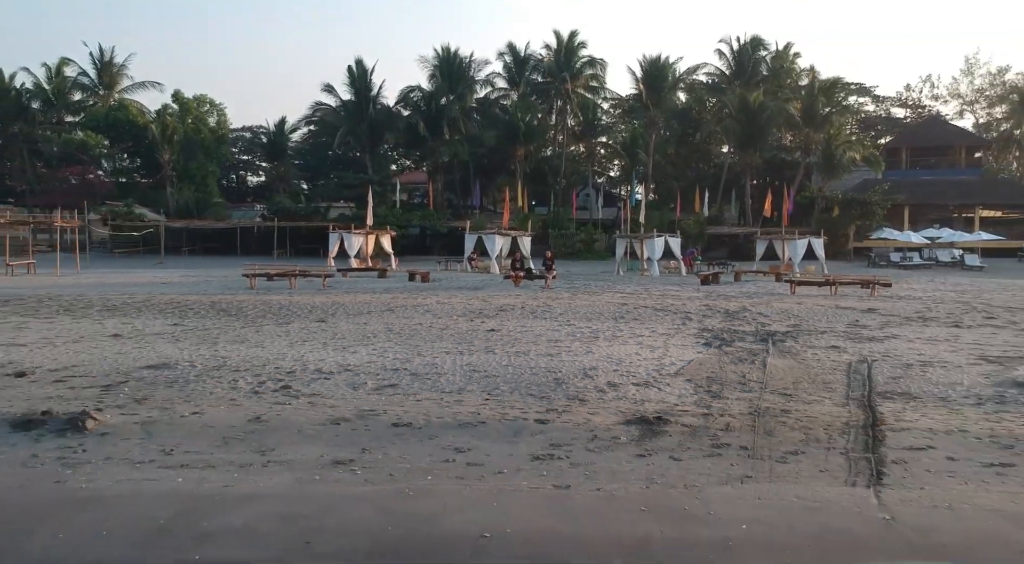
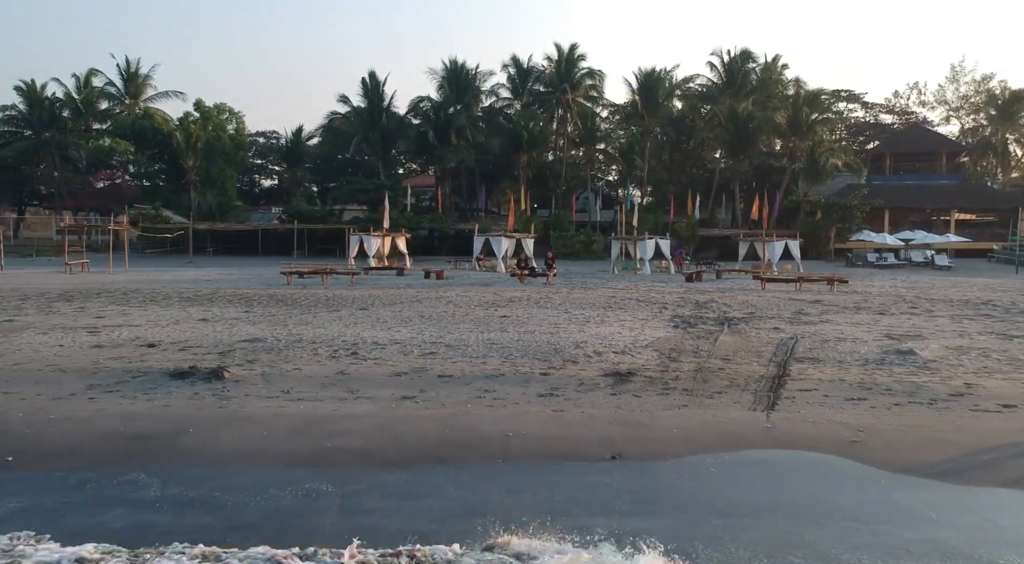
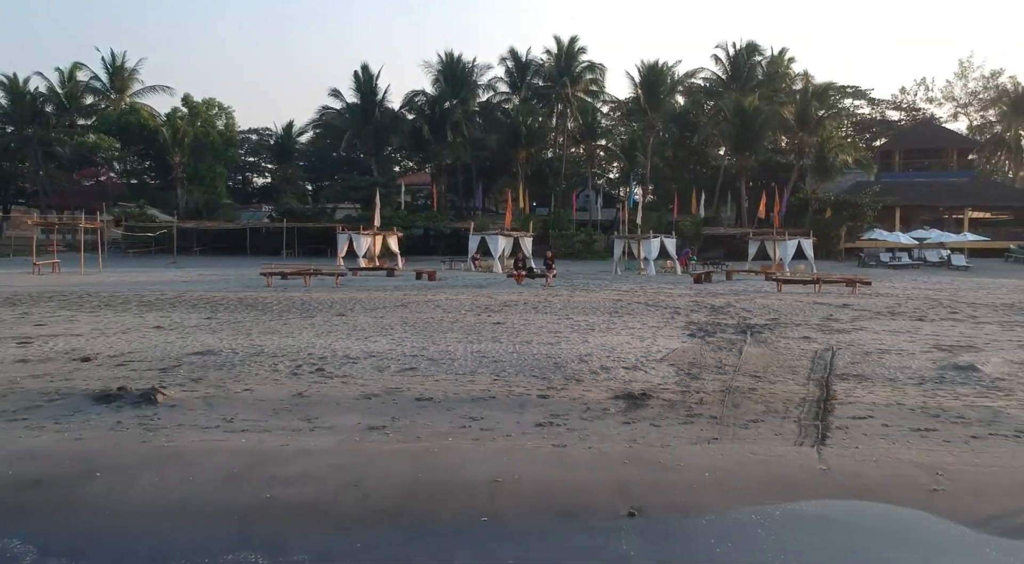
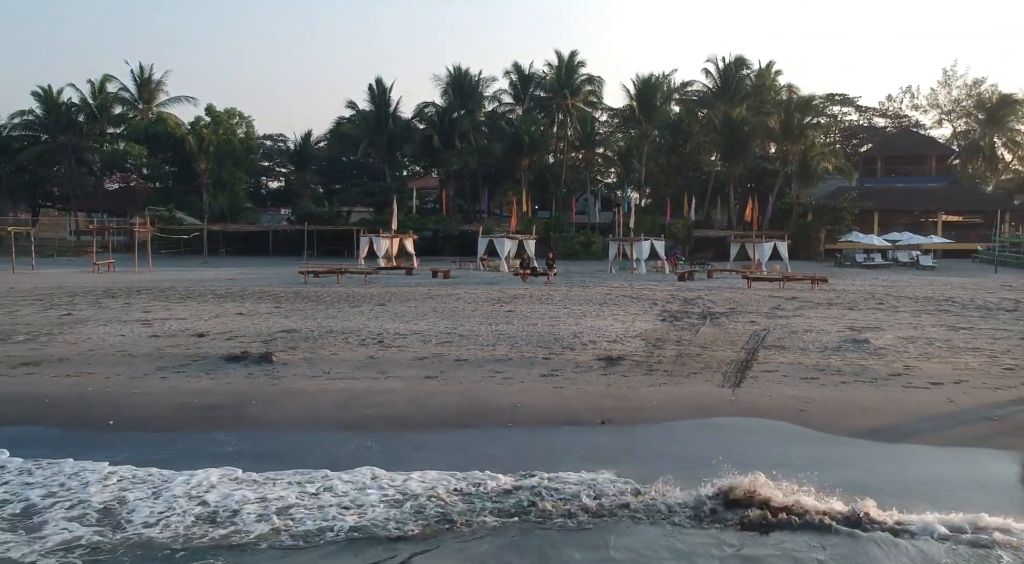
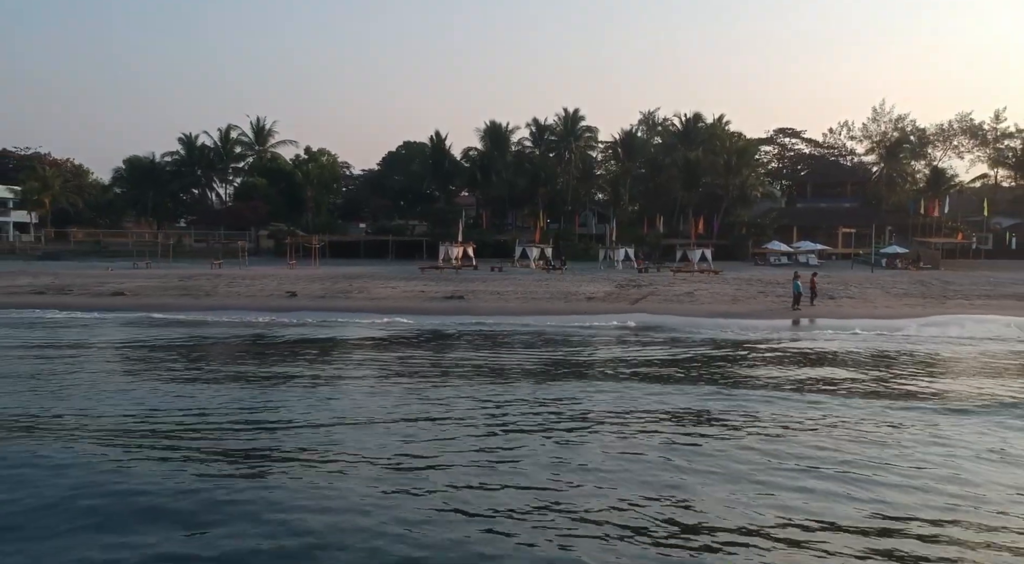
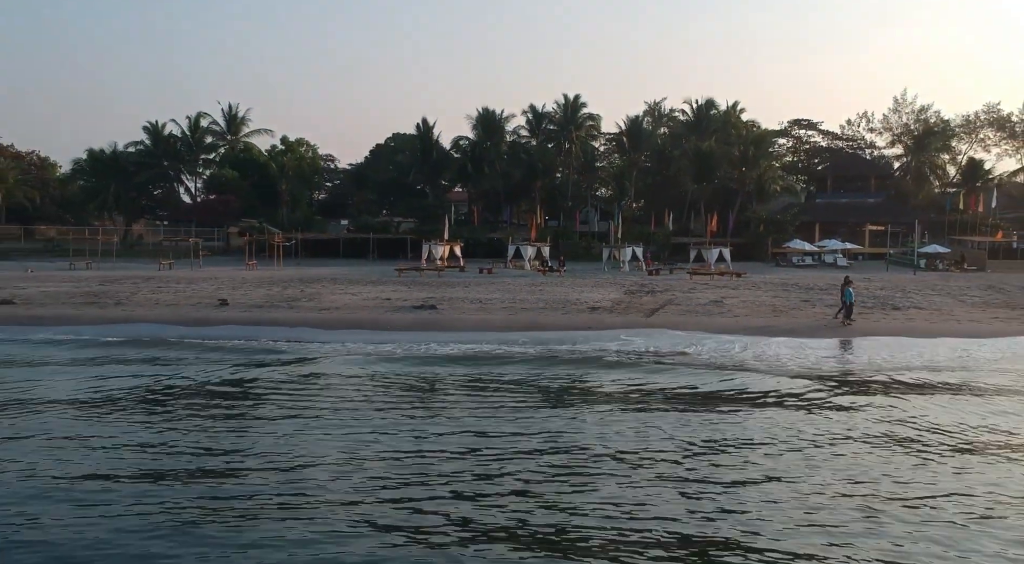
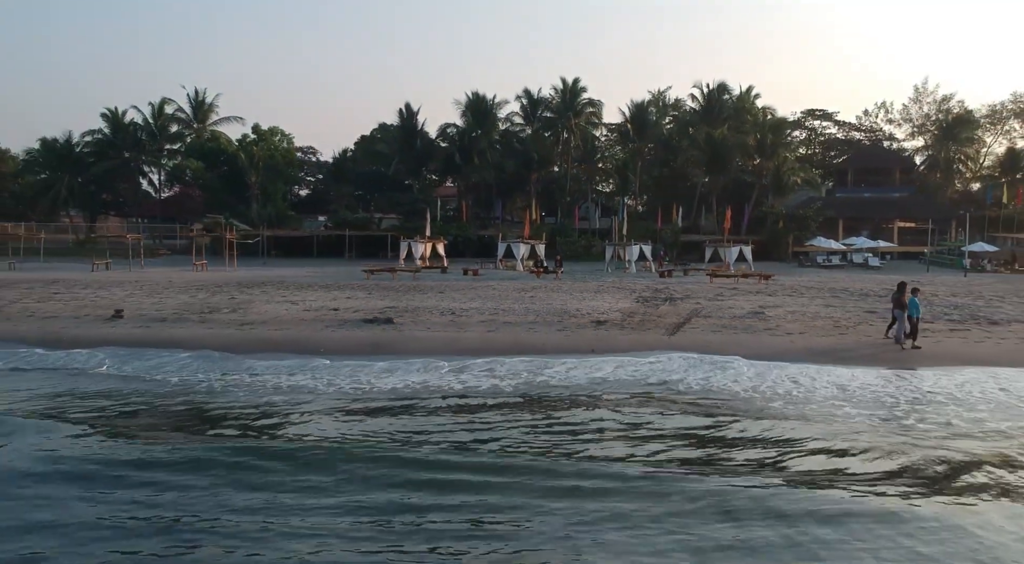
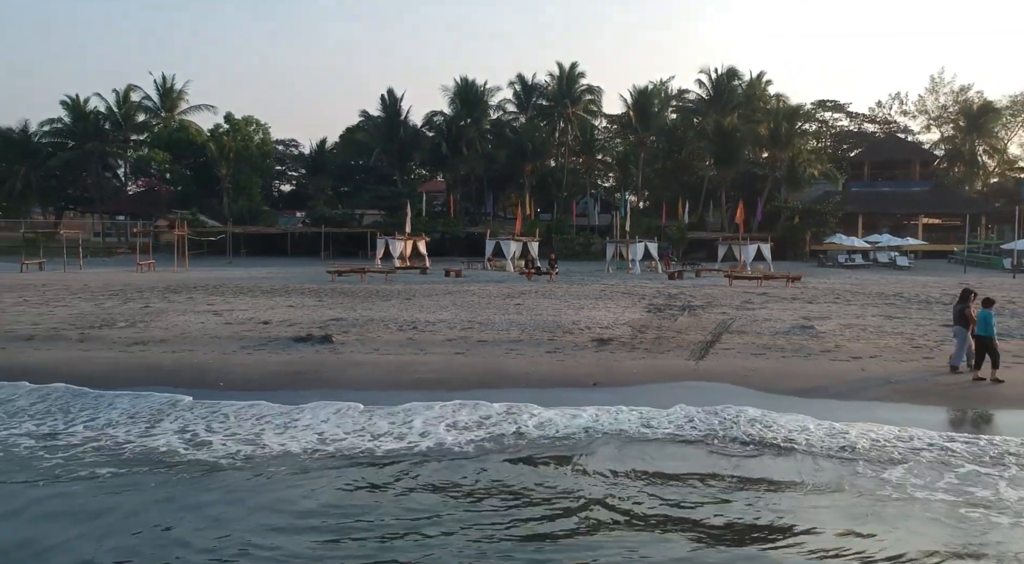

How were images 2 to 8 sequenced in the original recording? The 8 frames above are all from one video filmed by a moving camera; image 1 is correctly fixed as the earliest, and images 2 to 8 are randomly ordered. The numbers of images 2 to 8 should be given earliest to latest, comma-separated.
3, 2, 4, 8, 7, 6, 5
